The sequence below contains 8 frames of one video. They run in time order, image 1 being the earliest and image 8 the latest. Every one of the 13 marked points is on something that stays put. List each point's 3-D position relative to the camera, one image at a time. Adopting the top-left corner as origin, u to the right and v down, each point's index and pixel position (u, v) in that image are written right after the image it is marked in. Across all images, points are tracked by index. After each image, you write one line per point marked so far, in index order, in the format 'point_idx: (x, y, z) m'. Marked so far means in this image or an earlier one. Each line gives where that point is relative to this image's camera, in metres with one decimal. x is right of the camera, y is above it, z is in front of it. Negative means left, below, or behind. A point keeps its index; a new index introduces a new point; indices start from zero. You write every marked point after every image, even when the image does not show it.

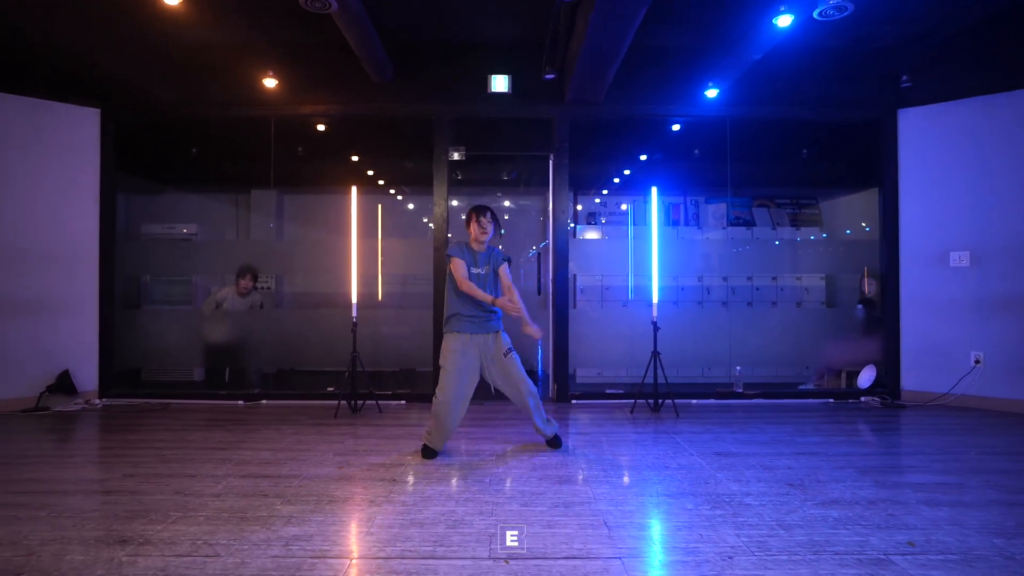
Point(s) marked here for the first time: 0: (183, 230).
0: (-2.7, +0.5, +5.2) m
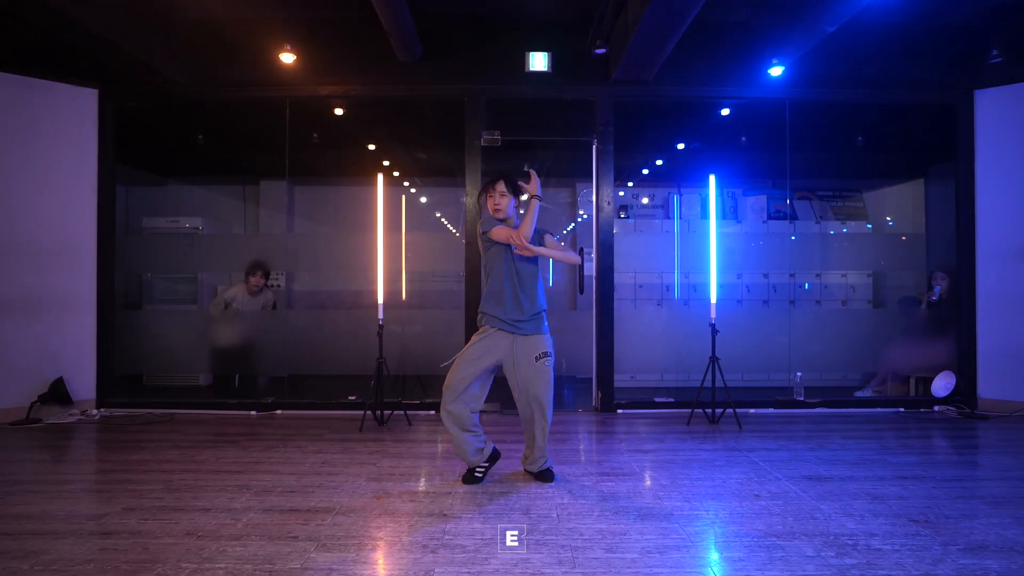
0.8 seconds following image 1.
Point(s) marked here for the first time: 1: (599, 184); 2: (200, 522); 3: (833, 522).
0: (-2.4, +0.5, +4.8) m
1: (+0.6, +0.8, +4.6) m
2: (-1.2, -0.9, +2.3) m
3: (+1.2, -0.9, +2.3) m
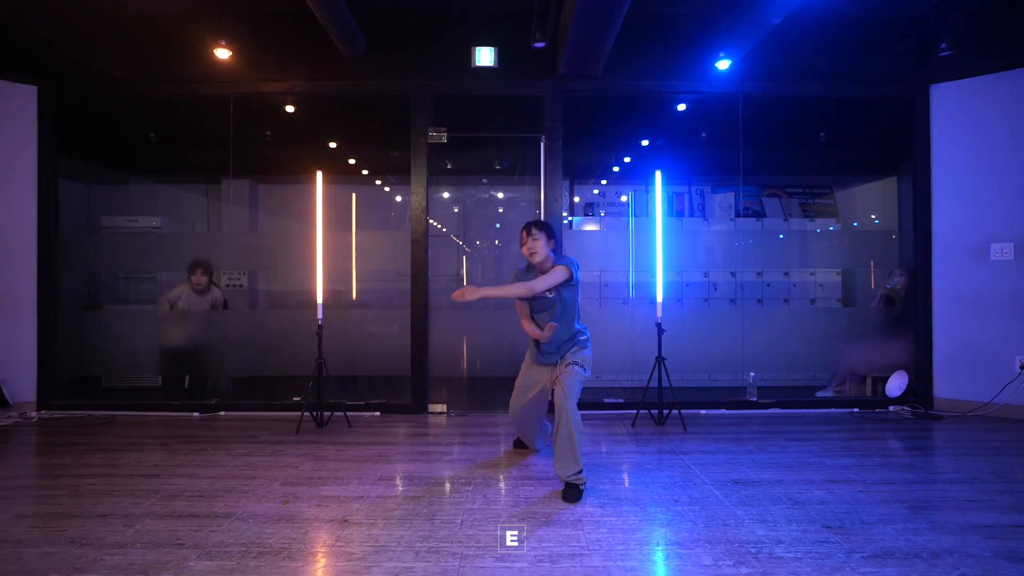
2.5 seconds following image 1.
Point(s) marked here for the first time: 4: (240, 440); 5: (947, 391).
0: (-2.8, +0.5, +4.7) m
1: (+0.3, +0.8, +4.6) m
2: (-1.5, -0.9, +2.3) m
3: (+0.8, -0.9, +2.3) m
4: (-1.6, -0.9, +3.7) m
5: (+3.1, -0.7, +4.5) m
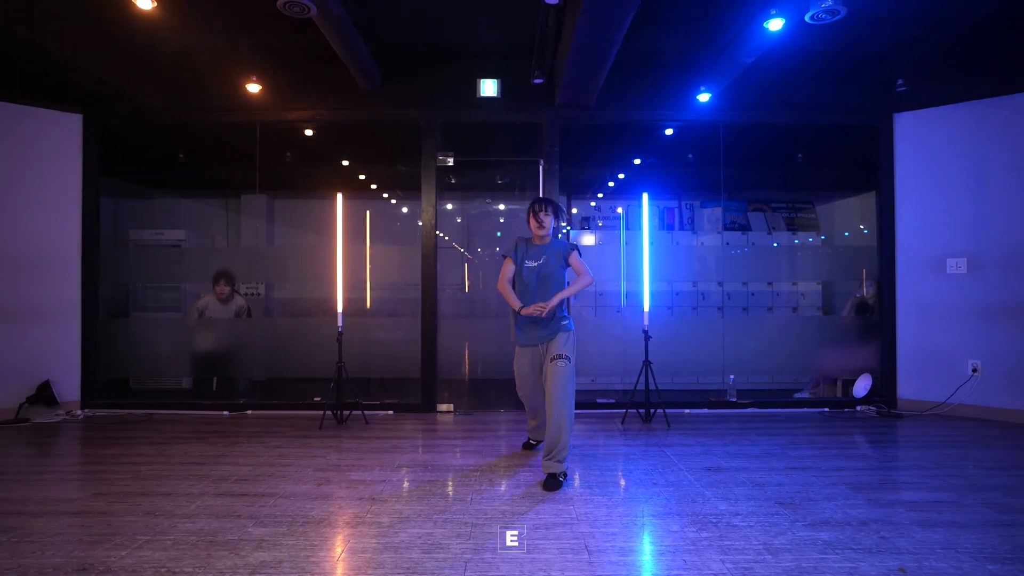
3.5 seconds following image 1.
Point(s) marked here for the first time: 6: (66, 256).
0: (-2.8, +0.4, +5.1) m
1: (+0.3, +0.7, +5.0) m
2: (-1.5, -0.9, +2.7) m
3: (+0.9, -0.9, +2.7) m
4: (-1.6, -1.0, +4.1) m
5: (+3.1, -0.8, +4.9) m
6: (-3.6, +0.3, +5.0) m
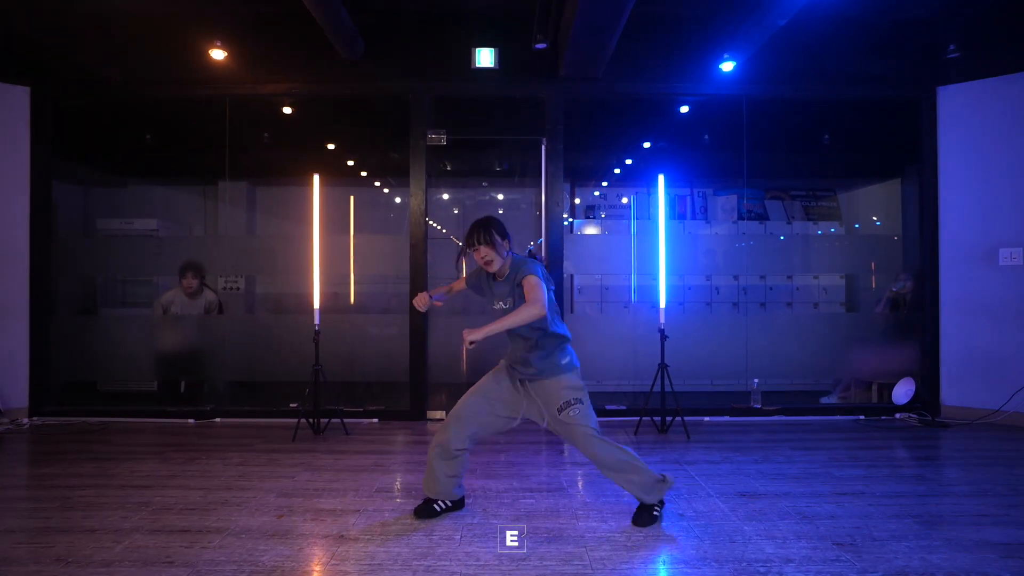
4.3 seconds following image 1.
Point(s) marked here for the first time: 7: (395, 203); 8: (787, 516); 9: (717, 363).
0: (-2.8, +0.5, +4.6) m
1: (+0.3, +0.7, +4.5) m
2: (-1.5, -0.9, +2.2) m
3: (+0.8, -0.9, +2.2) m
4: (-1.6, -0.9, +3.6) m
5: (+3.1, -0.8, +4.4) m
6: (-3.6, +0.3, +4.5) m
7: (-0.9, +0.6, +4.6) m
8: (+1.1, -0.9, +2.5) m
9: (+1.5, -0.6, +4.6) m
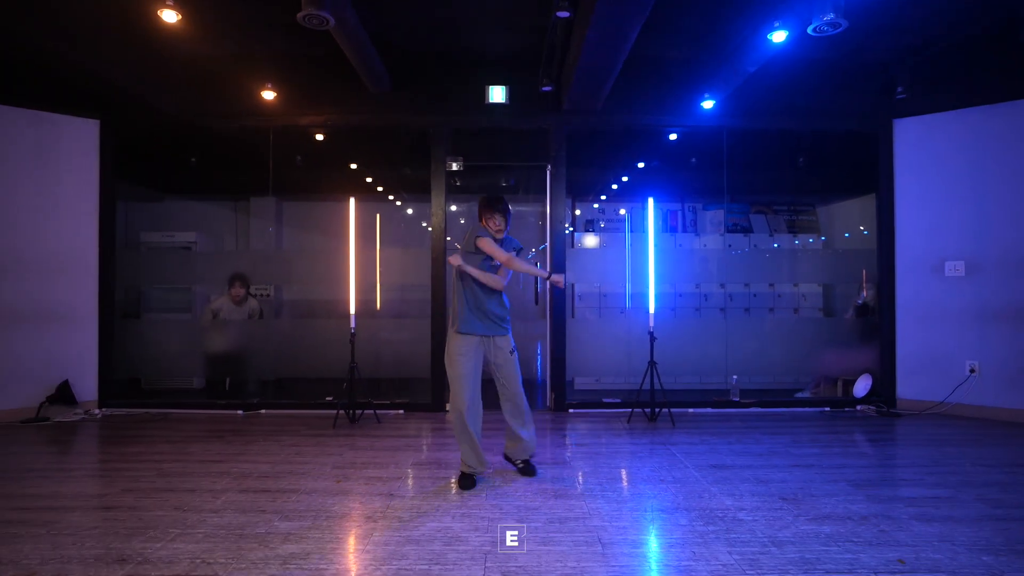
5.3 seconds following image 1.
0: (-2.7, +0.4, +5.2) m
1: (+0.3, +0.7, +5.1) m
2: (-1.5, -0.9, +2.8) m
3: (+0.9, -0.9, +2.8) m
4: (-1.5, -1.0, +4.2) m
5: (+3.2, -0.8, +5.0) m
6: (-3.5, +0.2, +5.1) m
7: (-0.8, +0.6, +5.2) m
8: (+1.2, -0.9, +3.1) m
9: (+1.6, -0.6, +5.2) m
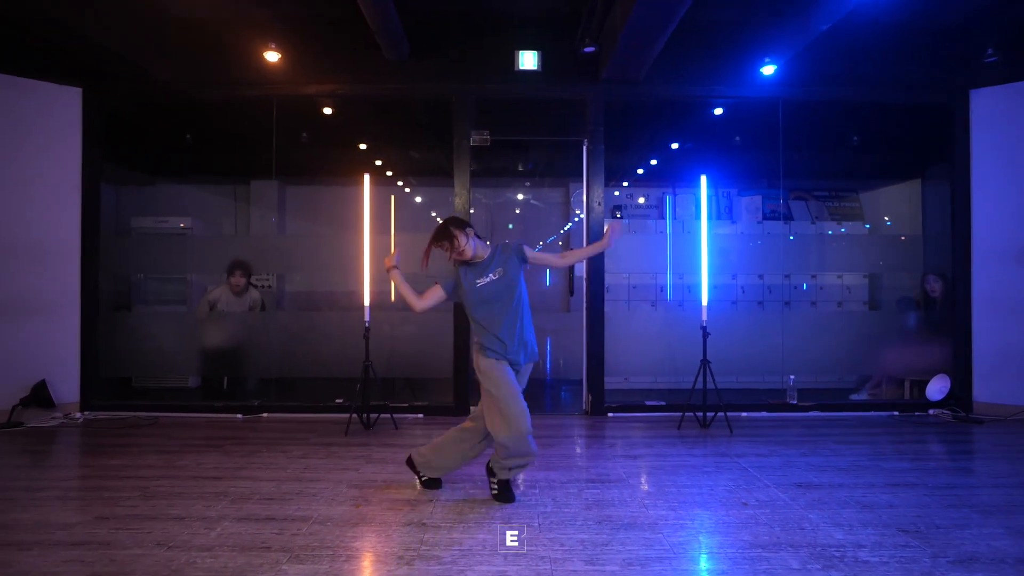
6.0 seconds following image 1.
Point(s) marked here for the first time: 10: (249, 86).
0: (-2.5, +0.5, +4.7) m
1: (+0.6, +0.7, +4.6) m
2: (-1.2, -0.9, +2.3) m
3: (+1.1, -0.9, +2.3) m
4: (-1.3, -0.9, +3.7) m
5: (+3.4, -0.8, +4.5) m
6: (-3.3, +0.3, +4.6) m
7: (-0.6, +0.6, +4.7) m
8: (+1.4, -0.9, +2.6) m
9: (+1.8, -0.6, +4.7) m
10: (-1.9, +1.5, +4.6) m
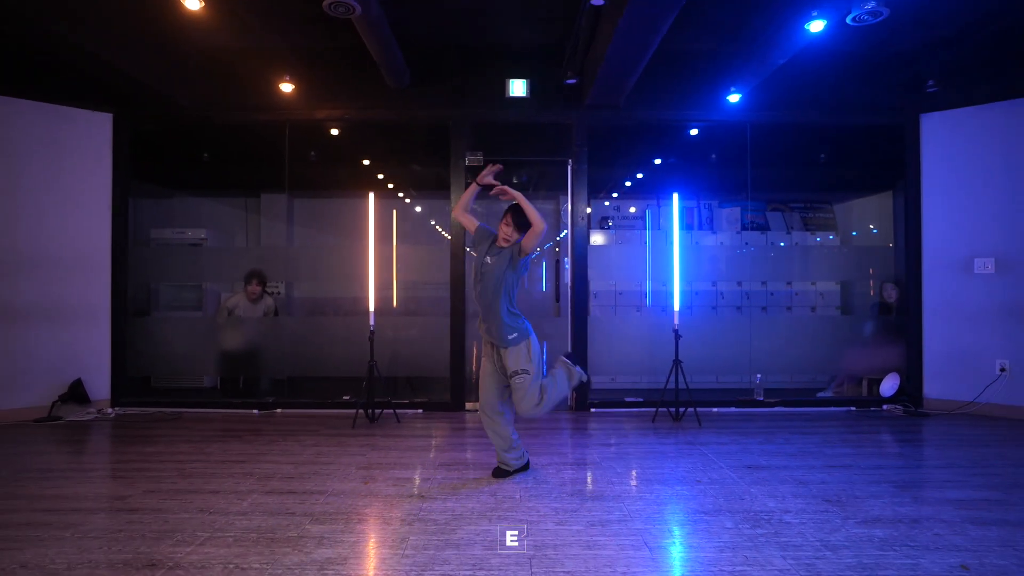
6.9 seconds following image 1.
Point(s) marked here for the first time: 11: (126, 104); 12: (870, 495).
0: (-2.6, +0.4, +5.1) m
1: (+0.5, +0.7, +5.0) m
2: (-1.3, -0.9, +2.7) m
3: (+1.1, -0.9, +2.7) m
4: (-1.4, -1.0, +4.1) m
5: (+3.3, -0.8, +4.9) m
6: (-3.3, +0.3, +5.0) m
7: (-0.6, +0.6, +5.1) m
8: (+1.3, -0.9, +3.0) m
9: (+1.7, -0.6, +5.2) m
10: (-2.0, +1.4, +5.0) m
11: (-3.1, +1.5, +5.0) m
12: (+1.6, -0.9, +2.8) m
